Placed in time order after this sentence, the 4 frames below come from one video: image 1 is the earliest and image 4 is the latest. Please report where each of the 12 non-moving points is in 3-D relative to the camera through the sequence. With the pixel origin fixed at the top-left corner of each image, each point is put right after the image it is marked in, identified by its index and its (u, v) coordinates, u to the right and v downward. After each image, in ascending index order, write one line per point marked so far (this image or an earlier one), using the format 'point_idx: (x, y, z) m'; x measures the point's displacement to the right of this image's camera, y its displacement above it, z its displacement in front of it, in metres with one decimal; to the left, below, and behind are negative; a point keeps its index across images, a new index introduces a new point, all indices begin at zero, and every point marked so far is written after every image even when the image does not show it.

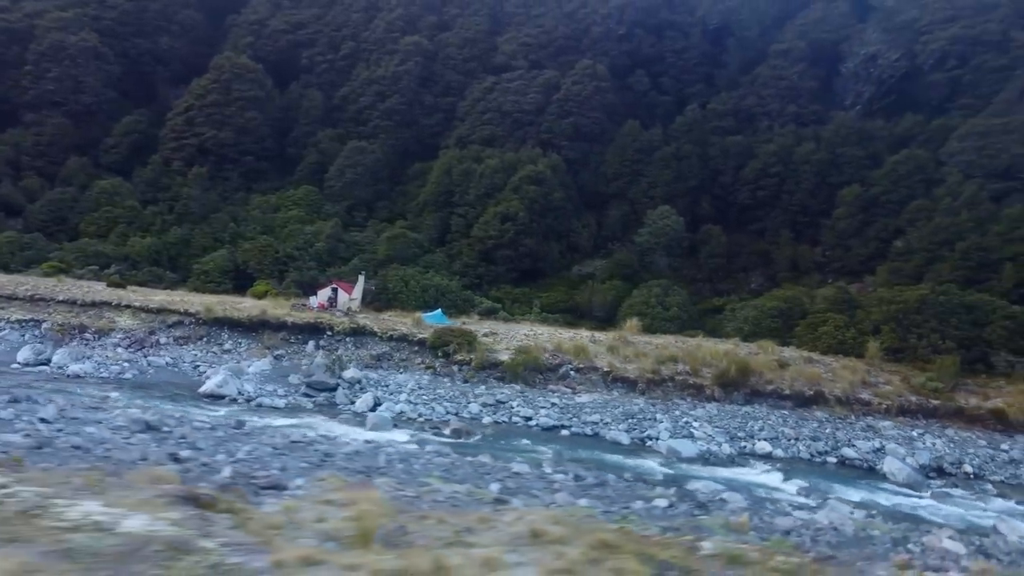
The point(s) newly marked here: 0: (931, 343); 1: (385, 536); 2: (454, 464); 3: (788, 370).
0: (+9.1, -1.2, +17.7) m
1: (-1.0, -1.9, +6.3) m
2: (-0.8, -2.2, +9.9) m
3: (+5.9, -1.8, +17.4) m
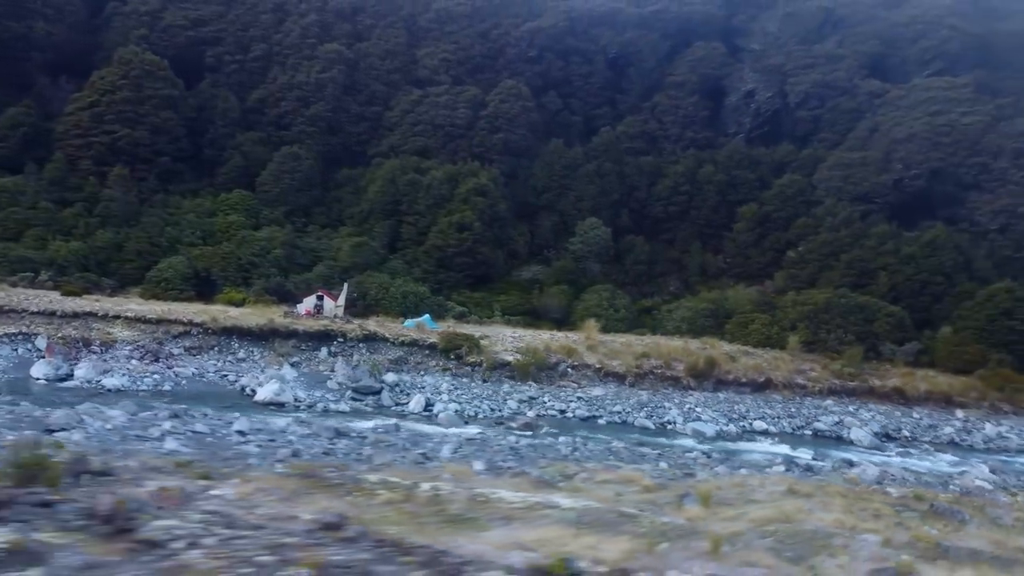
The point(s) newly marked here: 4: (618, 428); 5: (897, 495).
0: (+8.9, -1.3, +22.2) m
1: (+2.0, -2.2, +8.7) m
2: (+1.3, -2.5, +12.2) m
3: (+5.9, -1.9, +21.1) m
4: (+2.2, -2.8, +16.4) m
5: (+4.6, -2.5, +9.5) m
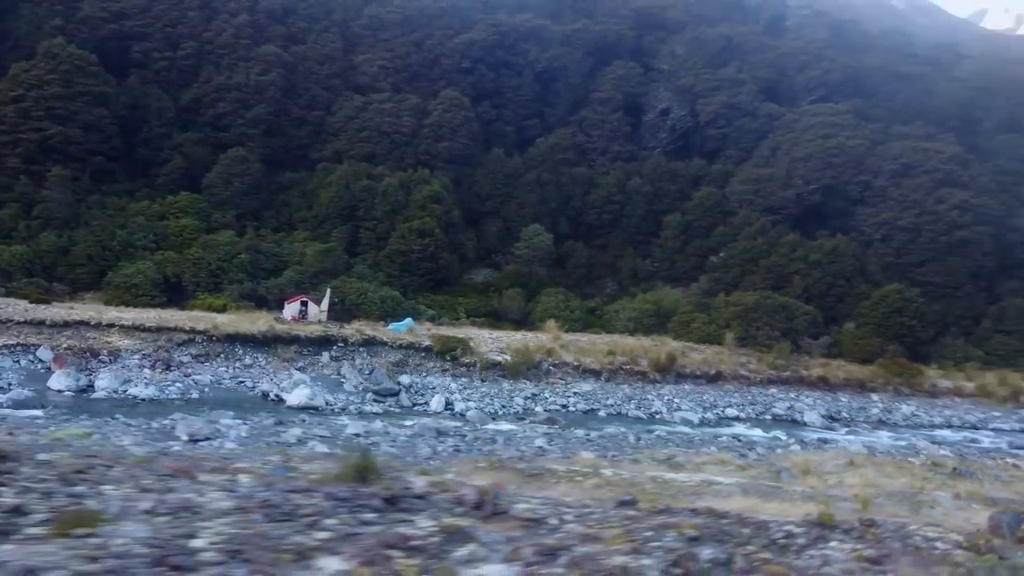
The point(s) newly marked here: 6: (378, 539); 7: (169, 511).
0: (+8.0, -1.4, +25.5) m
1: (+3.8, -2.5, +10.9) m
2: (+2.5, -2.7, +14.2) m
3: (+5.2, -2.0, +23.9) m
4: (+2.5, -3.0, +18.5) m
5: (+6.2, -2.7, +12.2) m
6: (-1.0, -1.9, +6.0) m
7: (-2.5, -1.7, +6.1) m
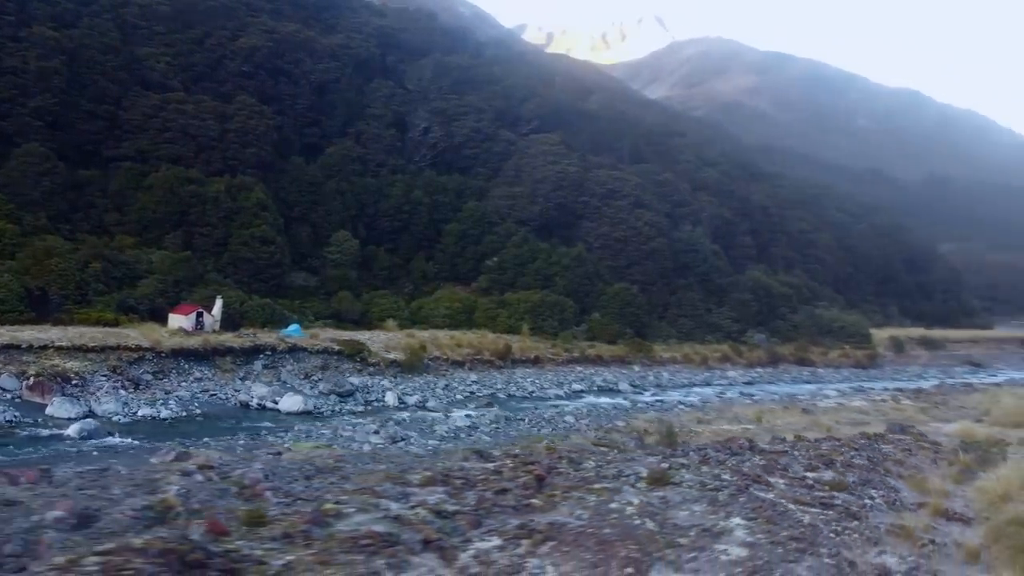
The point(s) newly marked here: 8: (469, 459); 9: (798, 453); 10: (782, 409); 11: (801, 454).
0: (+1.5, -1.4, +32.4) m
1: (+5.2, -2.9, +17.7) m
2: (+2.3, -3.0, +19.9) m
3: (0.0, -2.1, +29.7) m
4: (+0.2, -3.3, +23.7) m
5: (+6.5, -3.0, +20.1) m
6: (+3.4, -2.5, +11.1) m
7: (+2.1, -2.3, +10.4) m
8: (-0.6, -2.2, +10.5) m
9: (+4.3, -2.5, +12.3) m
10: (+6.6, -3.0, +20.0) m
11: (+4.4, -2.5, +12.2) m
